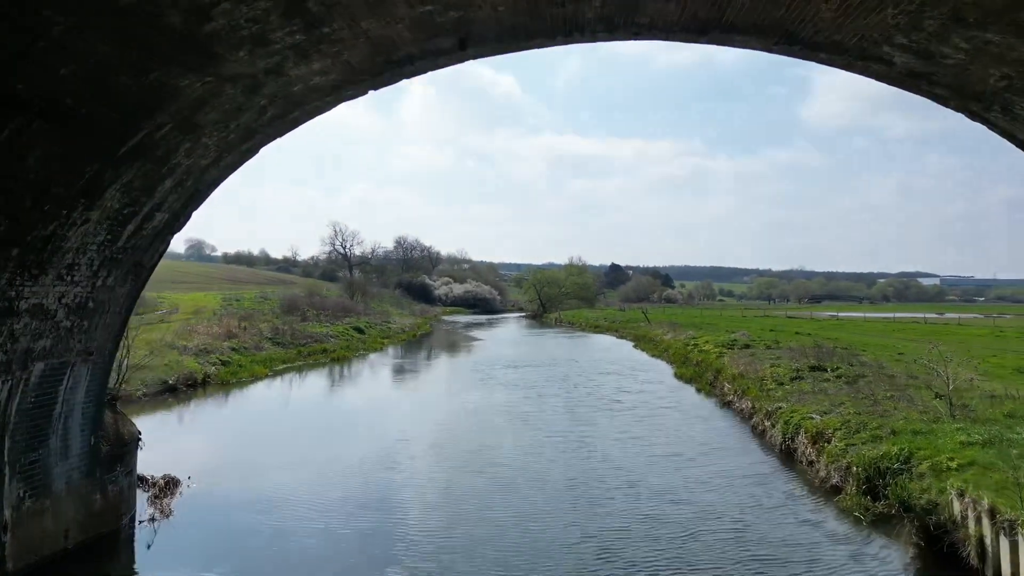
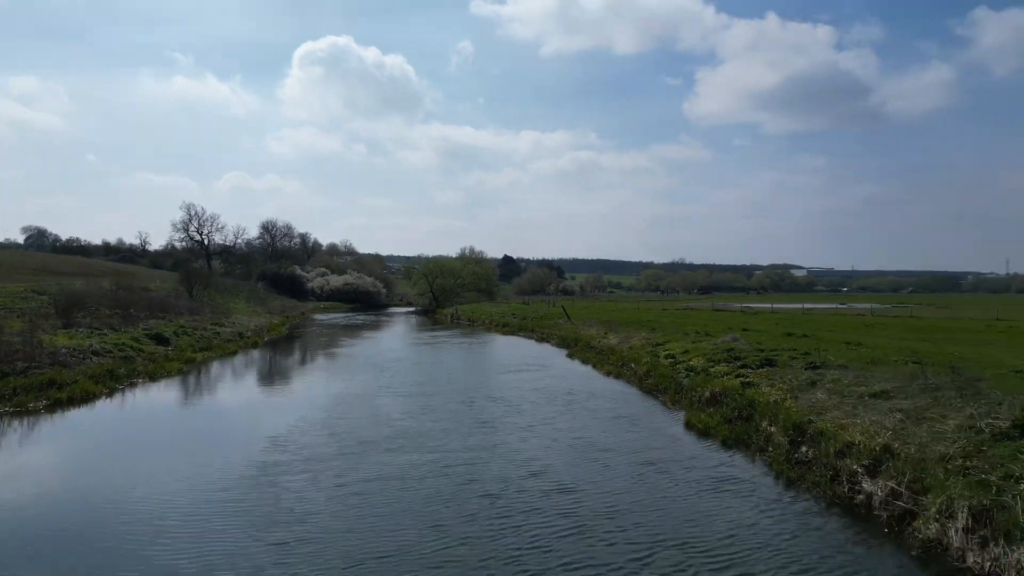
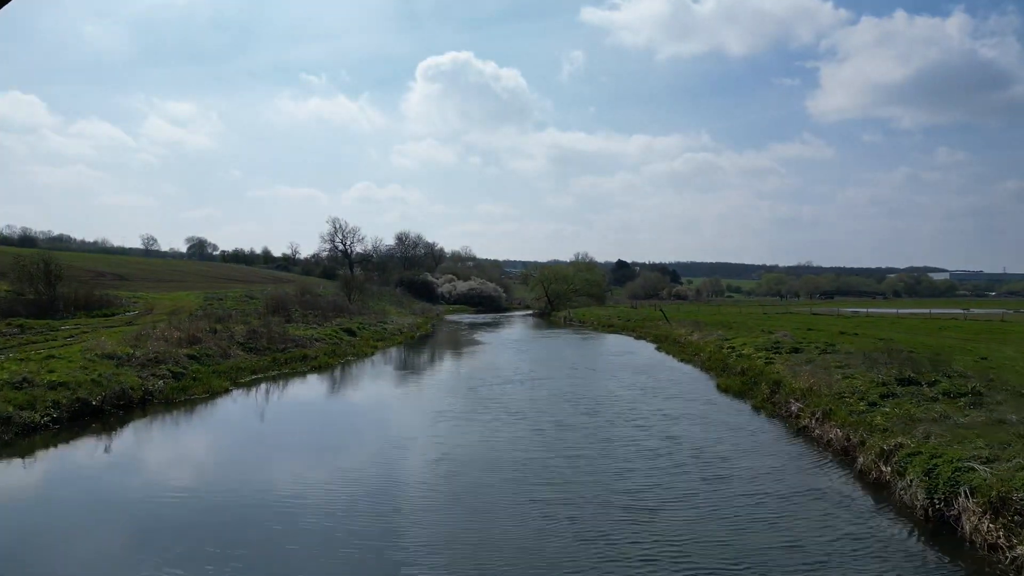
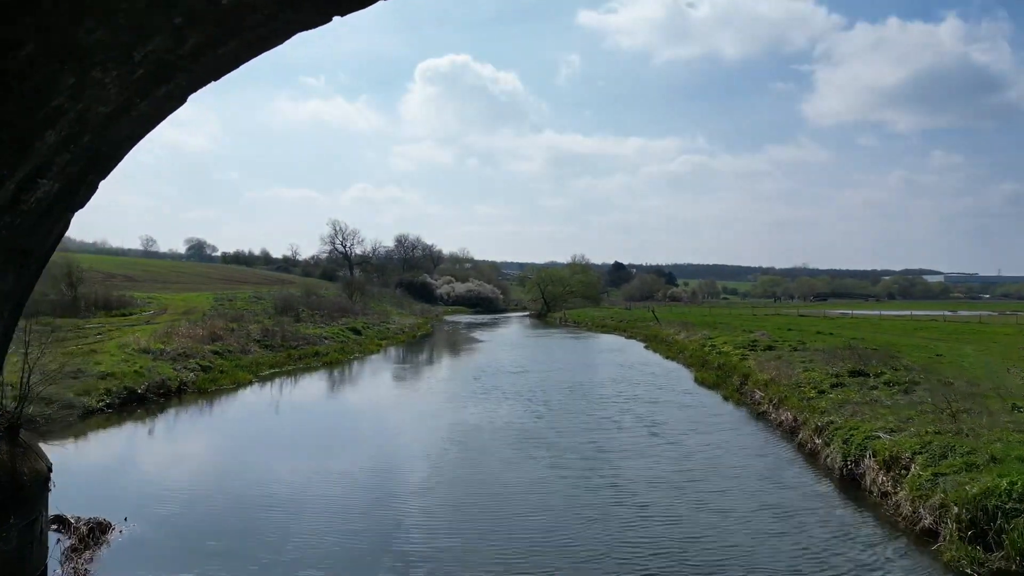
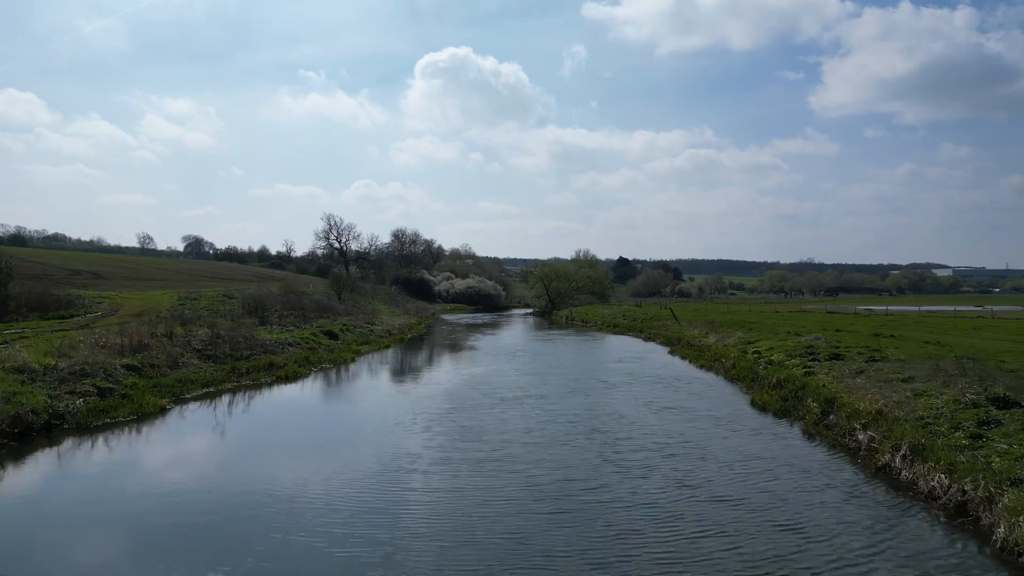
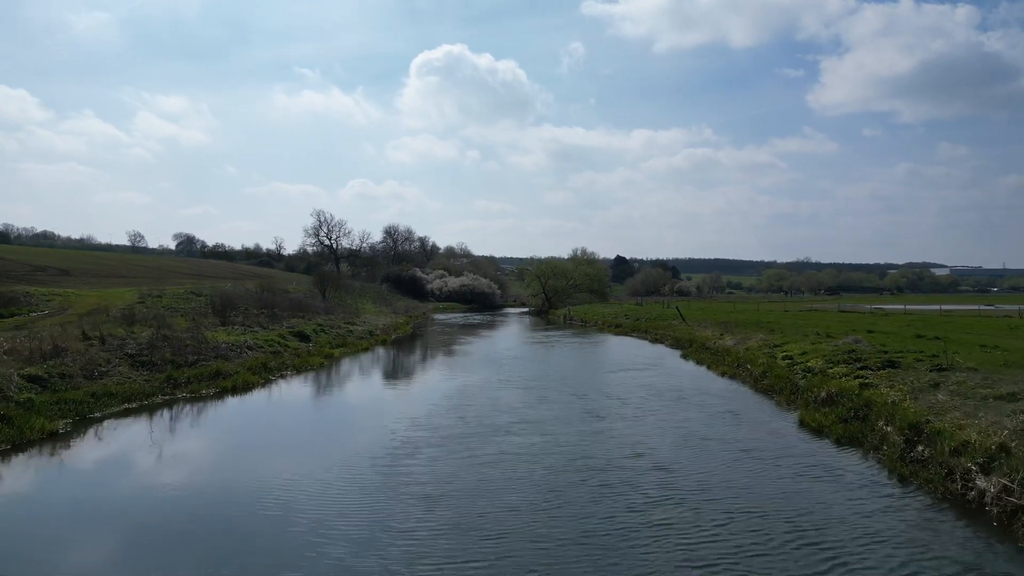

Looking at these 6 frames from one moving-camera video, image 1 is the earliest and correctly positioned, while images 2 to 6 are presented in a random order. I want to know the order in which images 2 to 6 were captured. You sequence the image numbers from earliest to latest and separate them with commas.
4, 3, 5, 6, 2
